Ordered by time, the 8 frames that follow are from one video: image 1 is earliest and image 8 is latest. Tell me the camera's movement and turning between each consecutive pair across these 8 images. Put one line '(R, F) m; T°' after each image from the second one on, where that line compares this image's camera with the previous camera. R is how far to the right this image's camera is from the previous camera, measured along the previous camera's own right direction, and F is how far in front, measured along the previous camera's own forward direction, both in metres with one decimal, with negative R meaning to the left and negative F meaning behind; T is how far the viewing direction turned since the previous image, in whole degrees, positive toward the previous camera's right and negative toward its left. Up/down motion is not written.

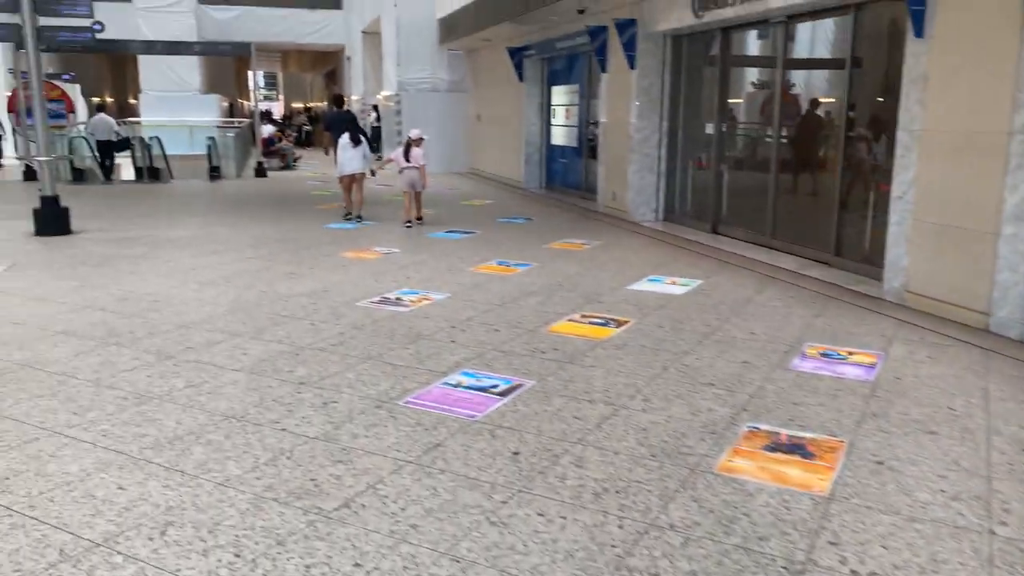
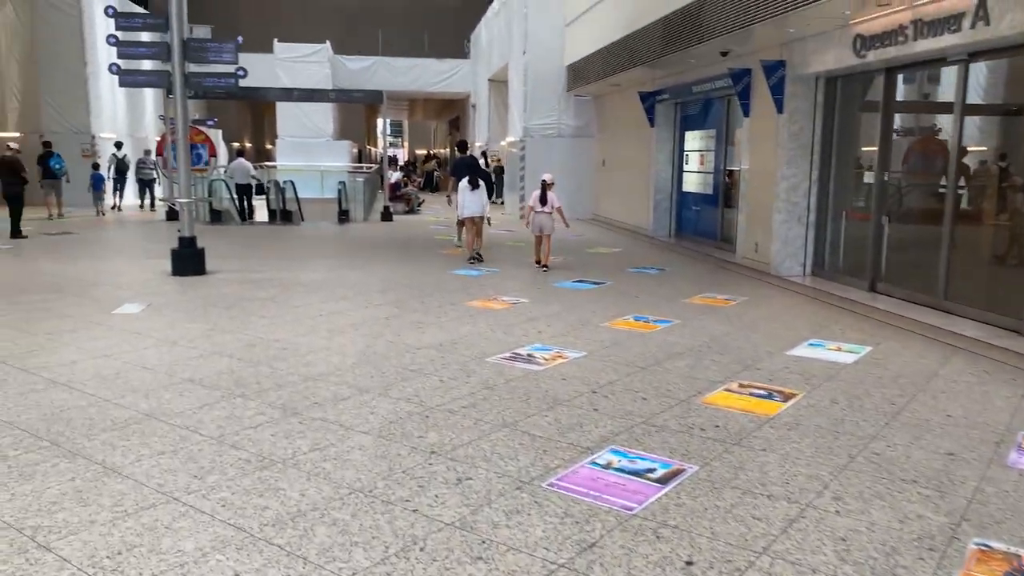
(-0.2, +0.5) m; -8°
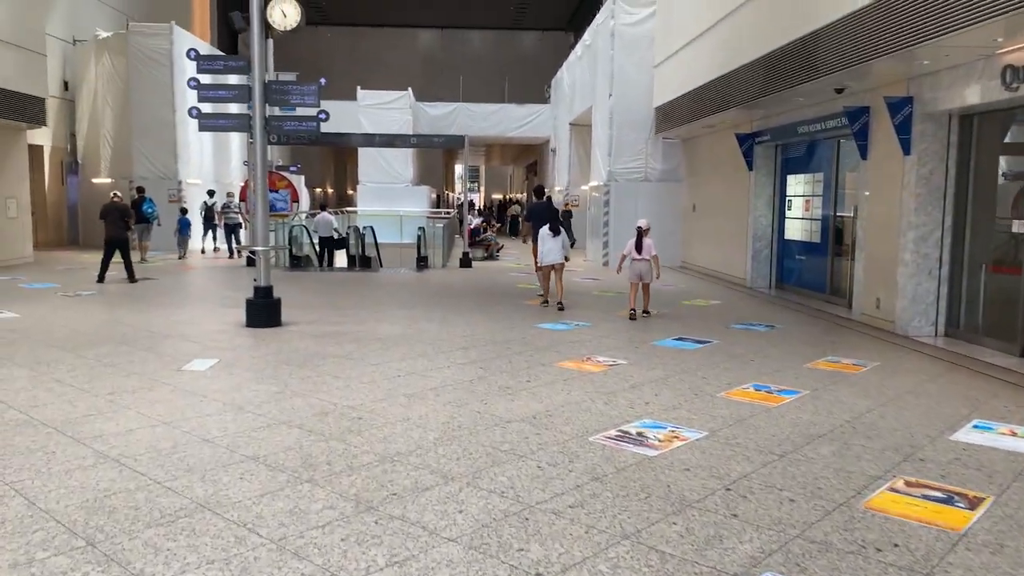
(-0.2, +0.7) m; -5°
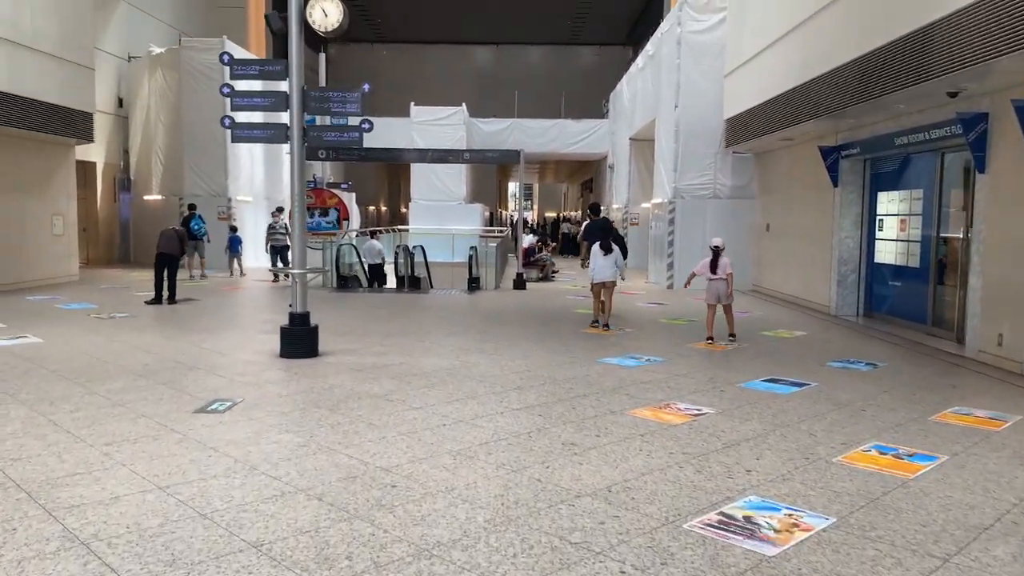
(-0.1, +1.0) m; -4°
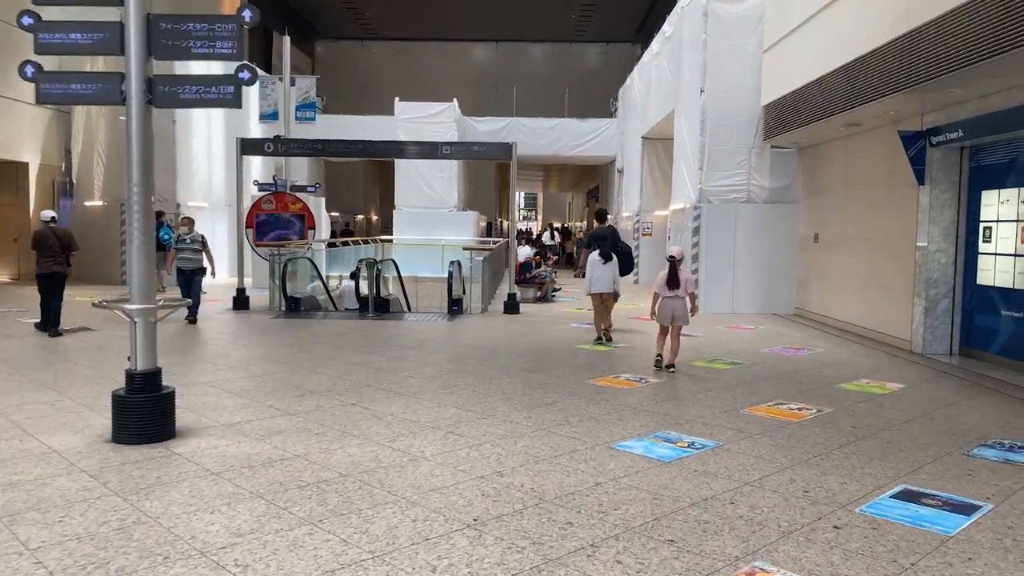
(+0.2, +2.8) m; 0°
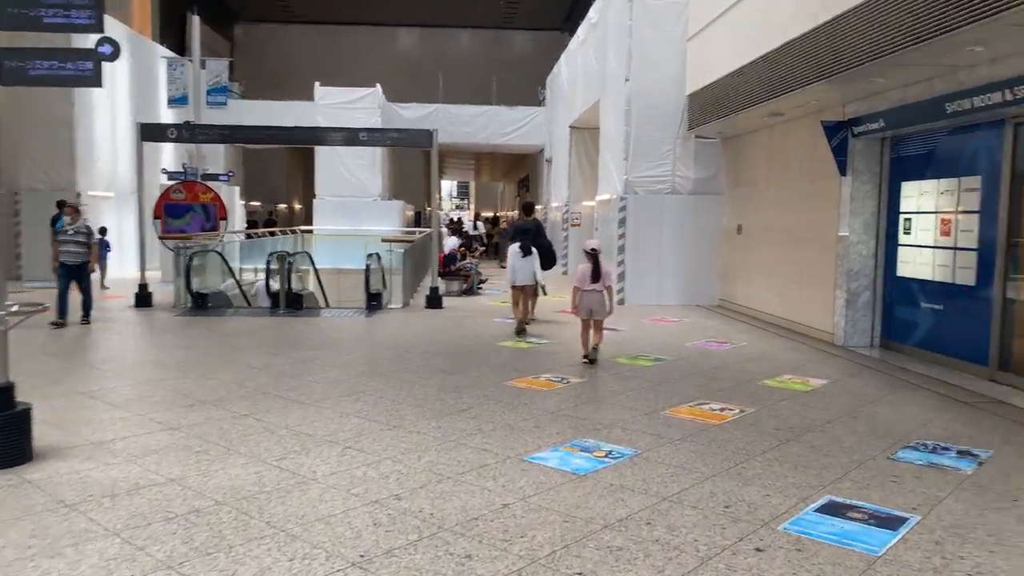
(+0.2, +0.4) m; +5°
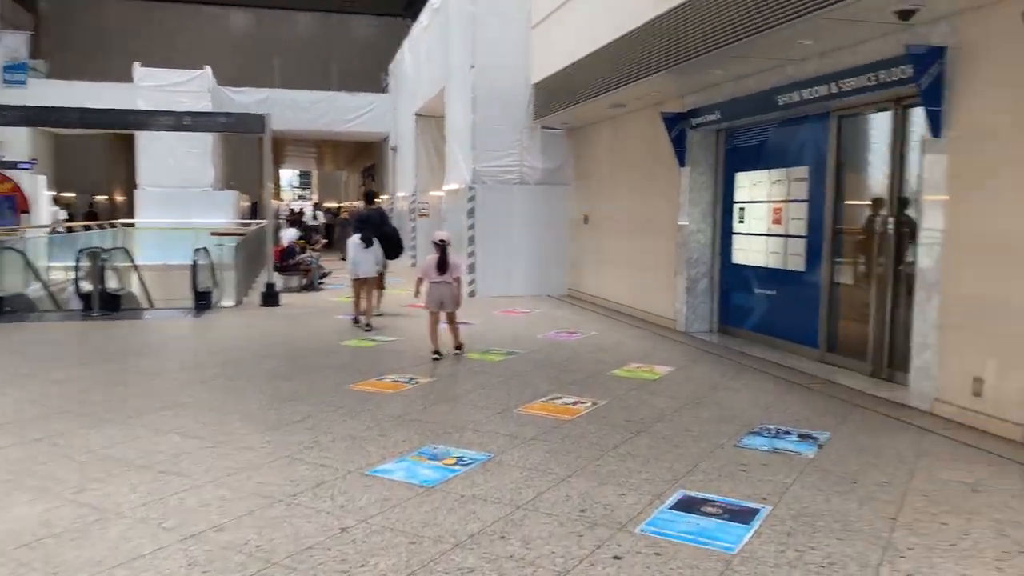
(+0.1, +0.3) m; +11°
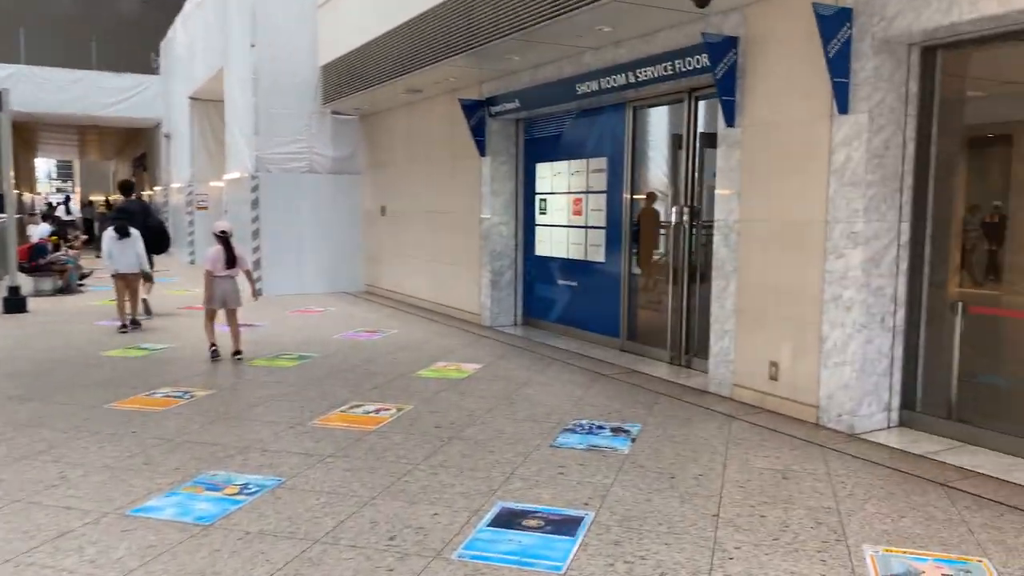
(0.0, +0.4) m; +14°
